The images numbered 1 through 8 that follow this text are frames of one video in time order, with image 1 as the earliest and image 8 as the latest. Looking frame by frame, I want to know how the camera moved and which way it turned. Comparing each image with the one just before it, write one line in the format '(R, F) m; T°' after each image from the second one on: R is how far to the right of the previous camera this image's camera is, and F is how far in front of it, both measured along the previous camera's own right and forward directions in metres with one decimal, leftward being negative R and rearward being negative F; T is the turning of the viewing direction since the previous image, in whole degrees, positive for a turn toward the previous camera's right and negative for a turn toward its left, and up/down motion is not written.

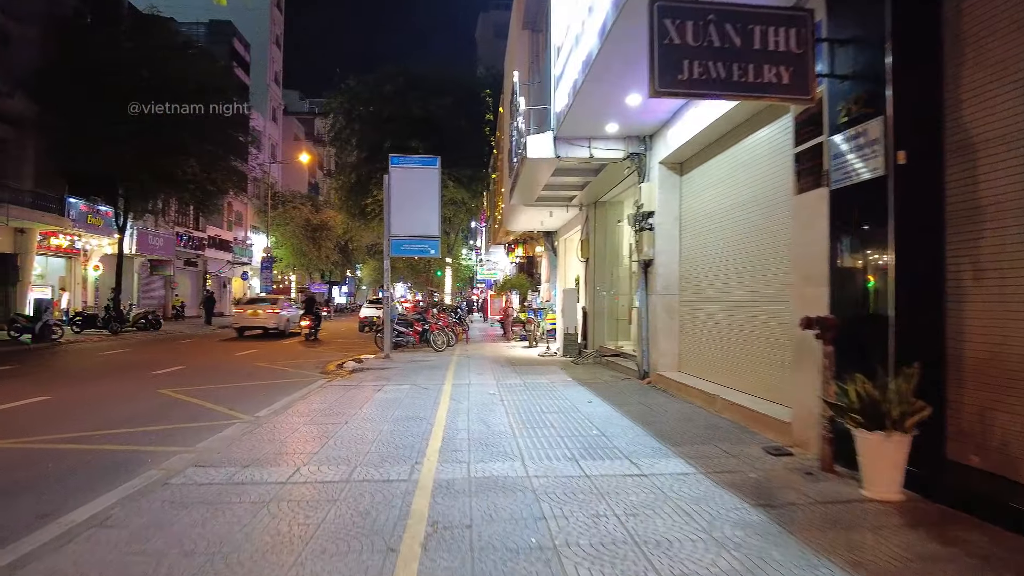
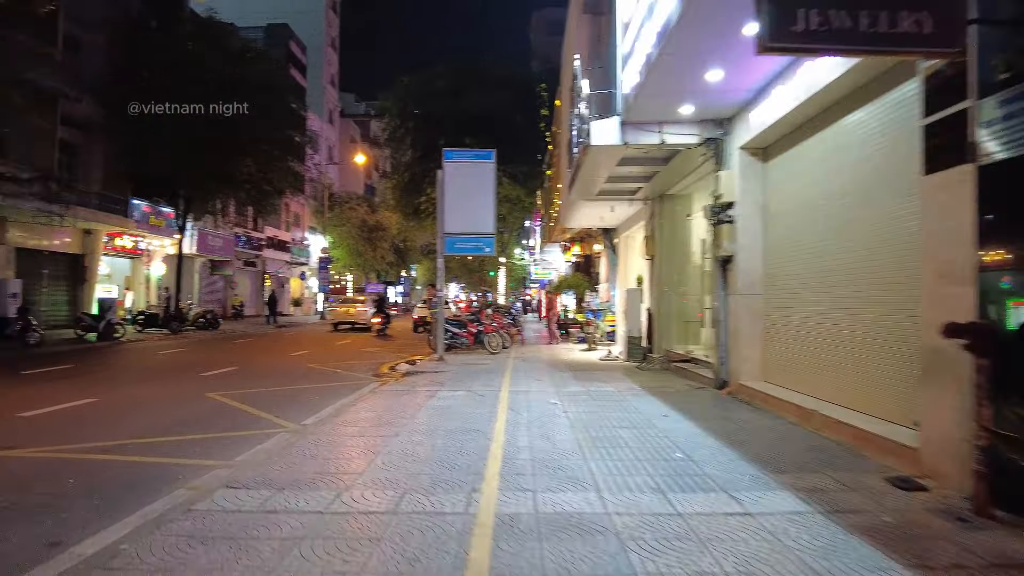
(-0.2, +0.8) m; -5°
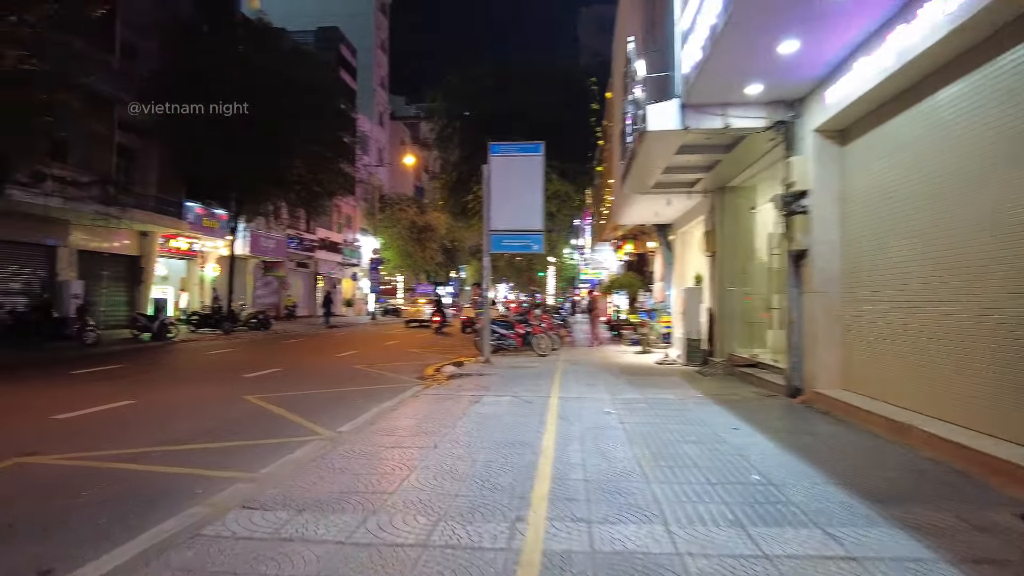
(0.0, +0.7) m; -4°
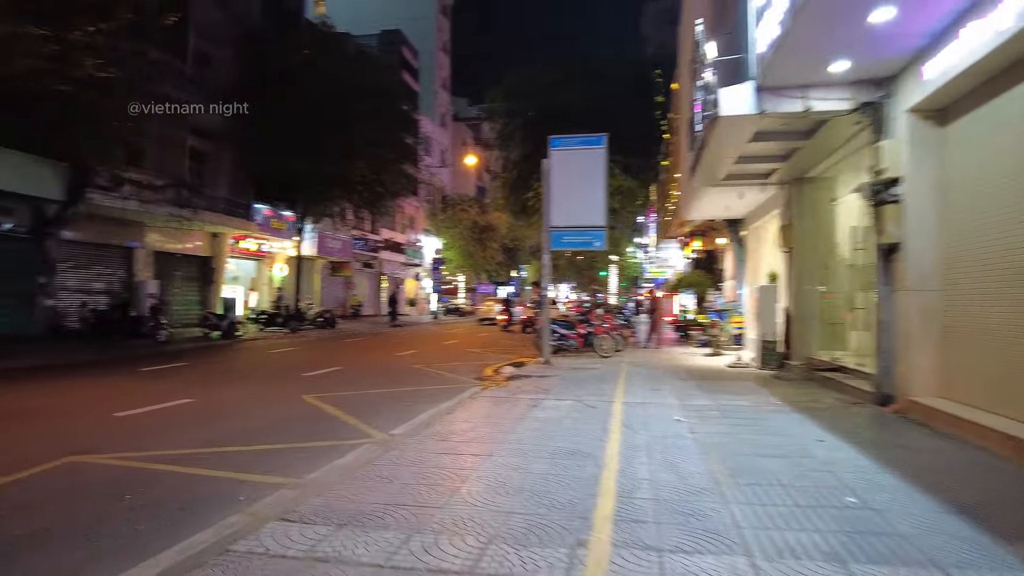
(0.0, +0.5) m; -5°
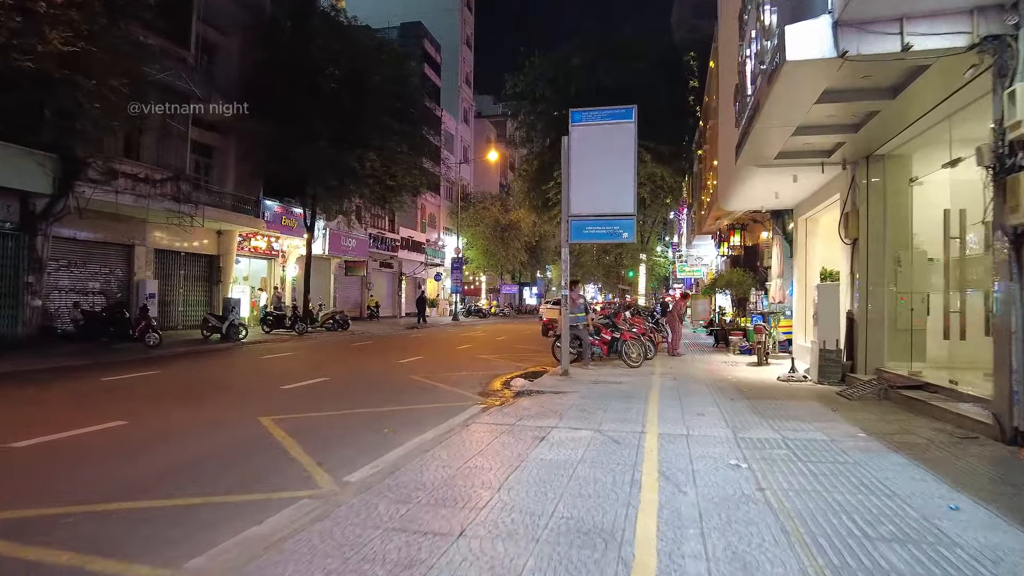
(+0.3, +2.0) m; -2°
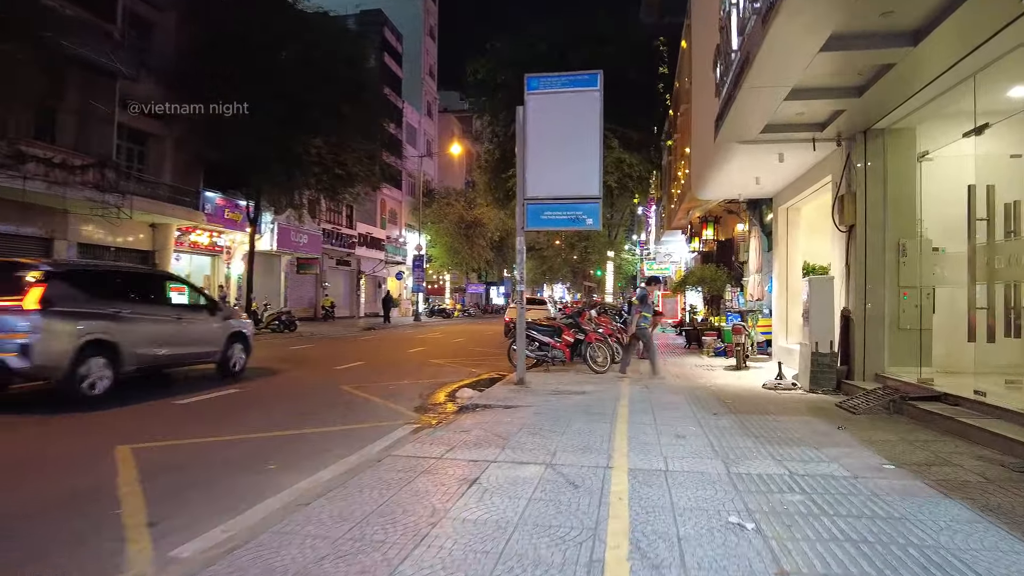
(+0.4, +1.7) m; +3°
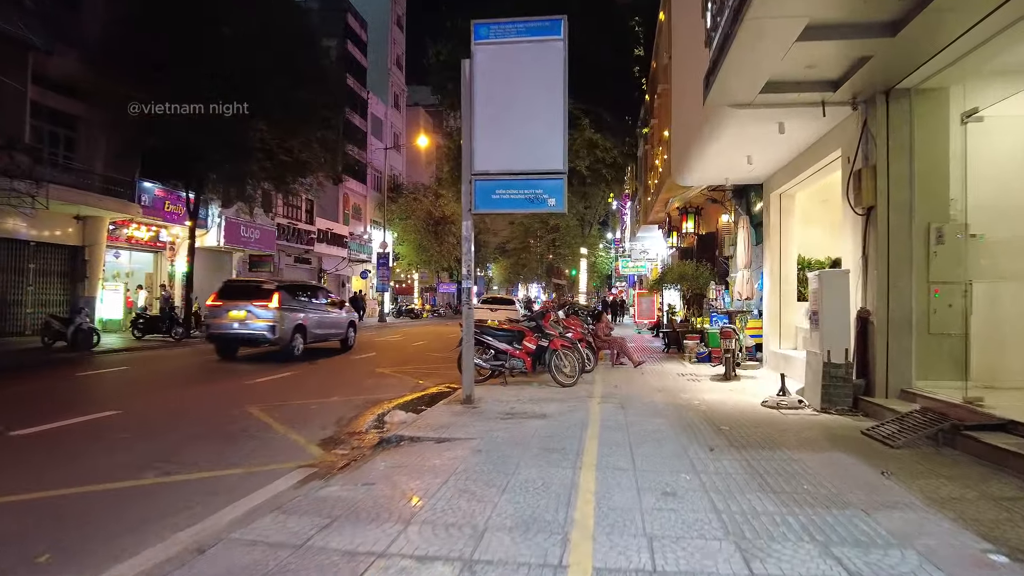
(+0.4, +2.0) m; +2°
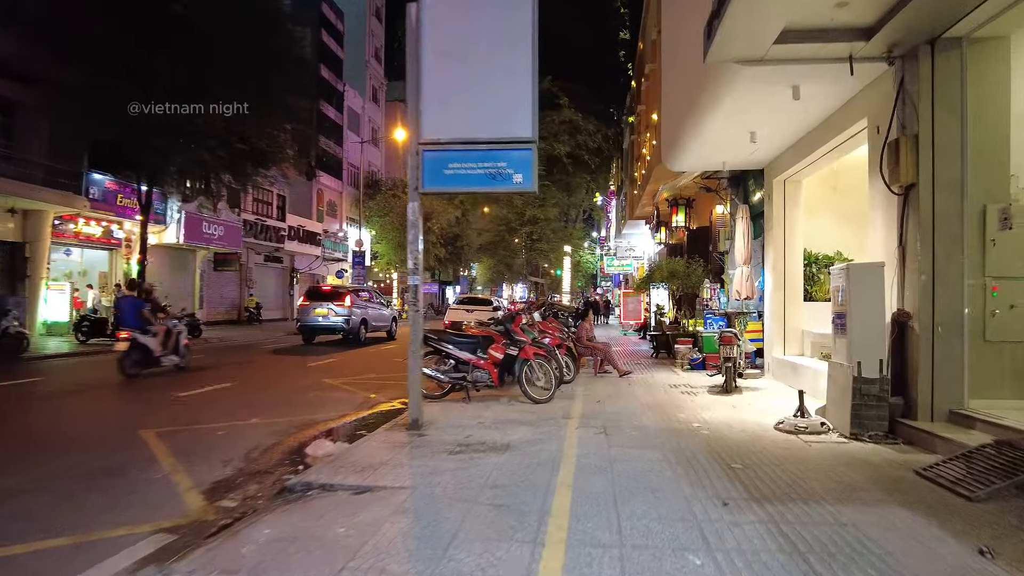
(+0.3, +1.6) m; +1°
